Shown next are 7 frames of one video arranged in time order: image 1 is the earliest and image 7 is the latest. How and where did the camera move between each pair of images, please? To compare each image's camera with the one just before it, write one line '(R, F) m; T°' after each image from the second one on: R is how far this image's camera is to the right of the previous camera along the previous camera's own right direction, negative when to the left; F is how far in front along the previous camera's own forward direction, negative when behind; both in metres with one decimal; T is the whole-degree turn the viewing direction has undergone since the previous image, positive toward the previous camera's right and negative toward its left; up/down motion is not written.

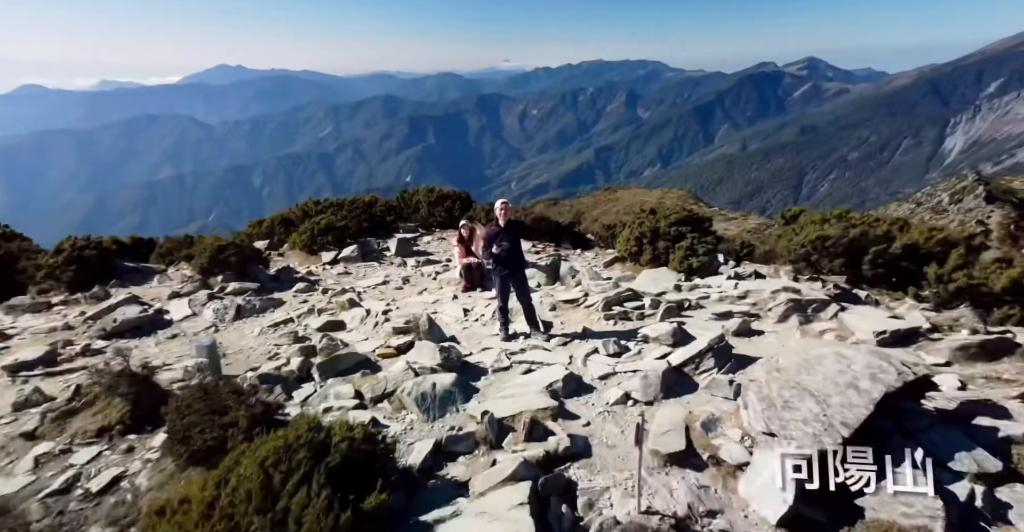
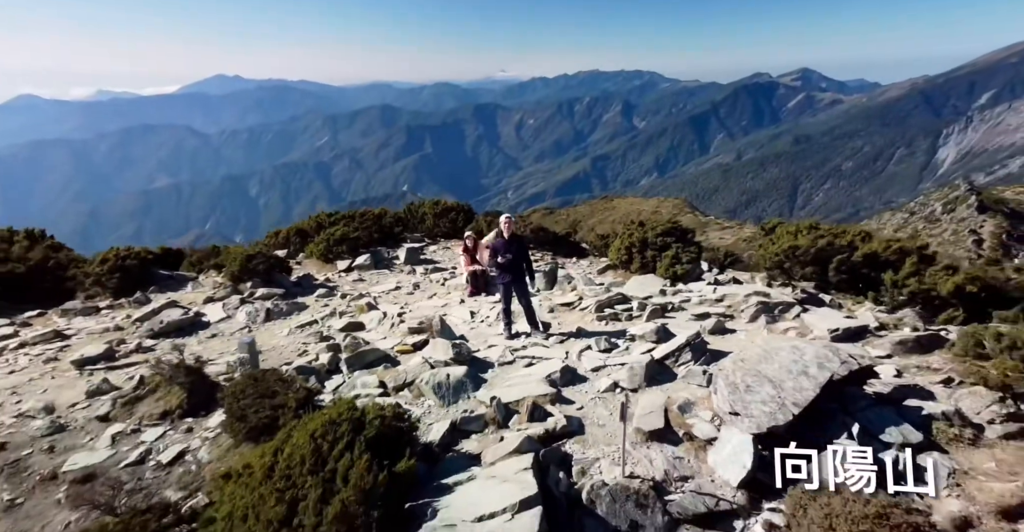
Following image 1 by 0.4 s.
(-0.1, -1.0) m; 0°
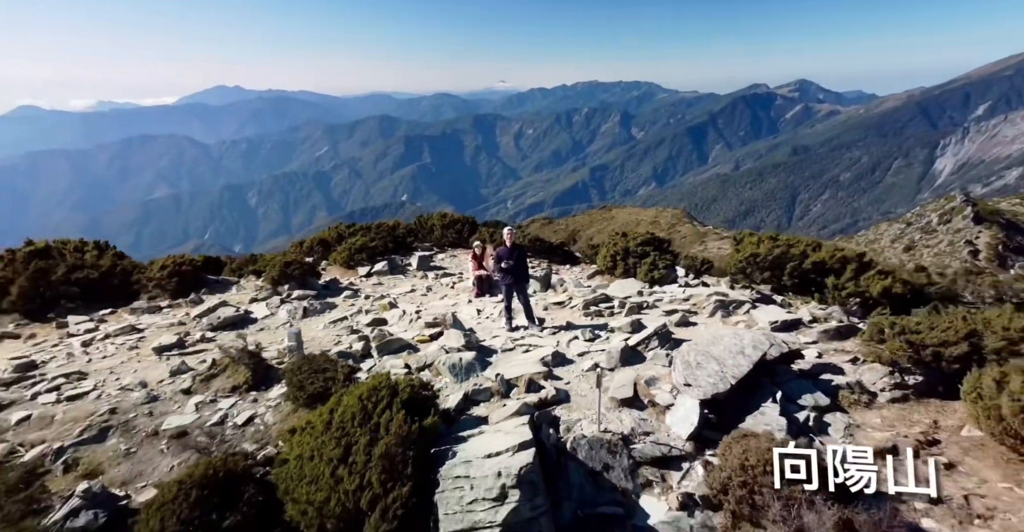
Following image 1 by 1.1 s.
(0.0, -1.7) m; 0°
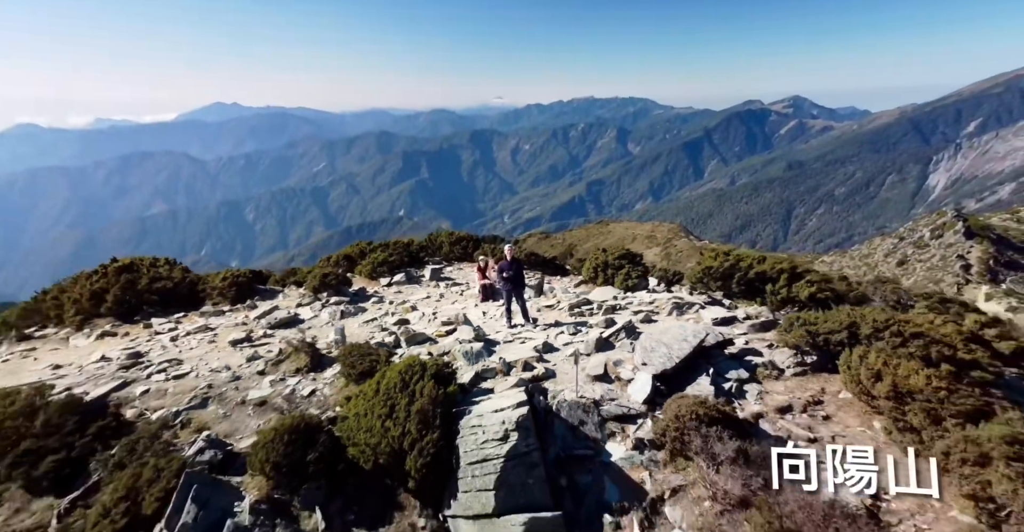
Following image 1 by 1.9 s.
(-0.1, -2.6) m; 0°
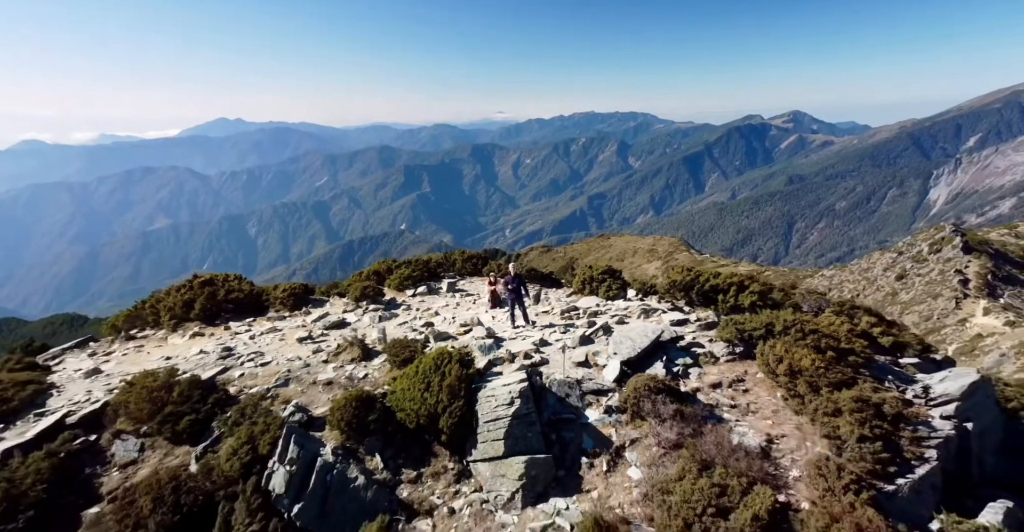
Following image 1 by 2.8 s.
(-0.1, -3.5) m; 0°
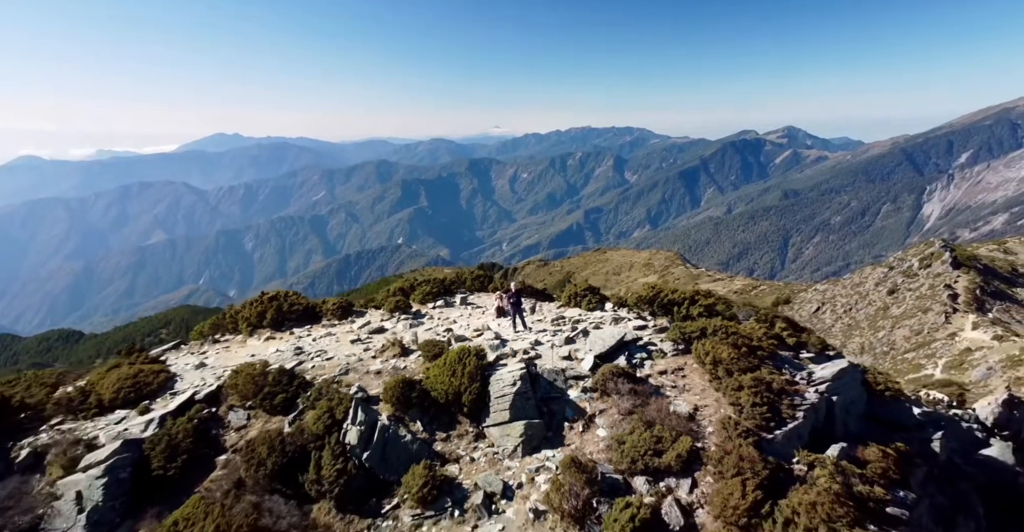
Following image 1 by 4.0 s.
(-0.2, -4.9) m; 0°
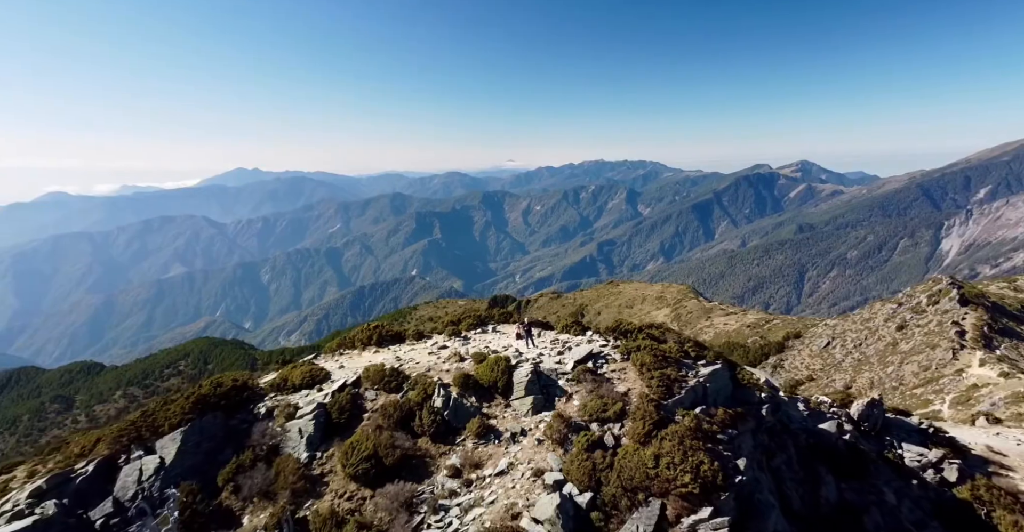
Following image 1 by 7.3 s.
(-0.1, -13.1) m; -1°
